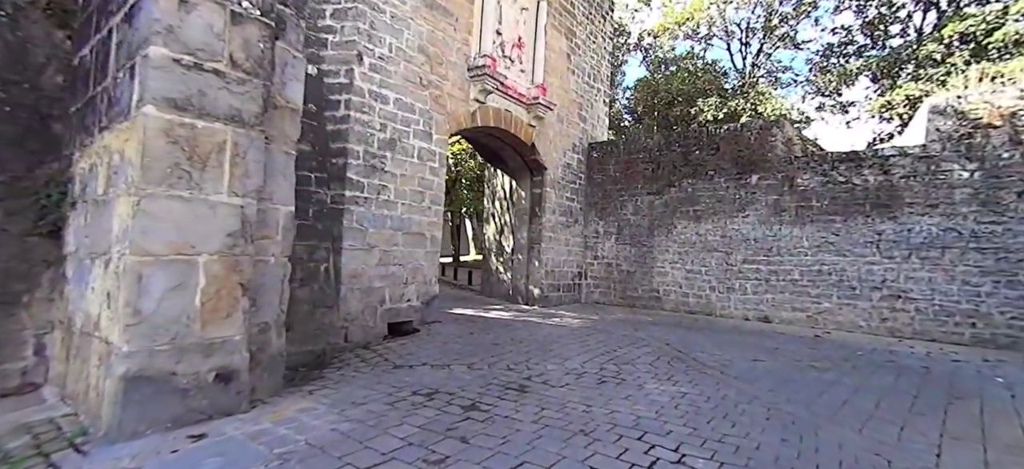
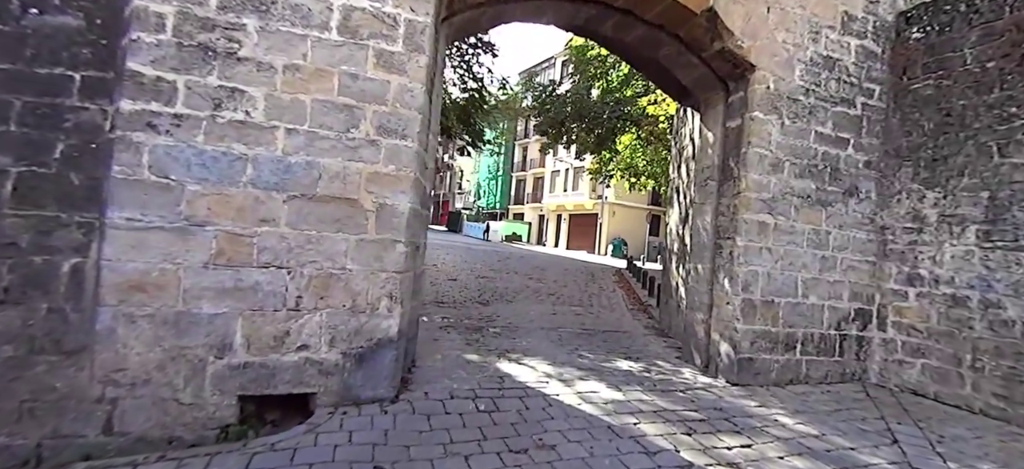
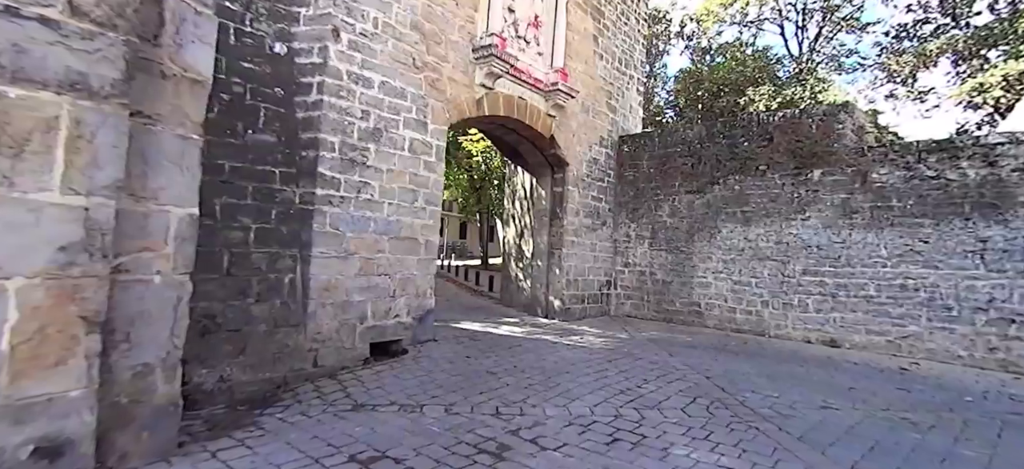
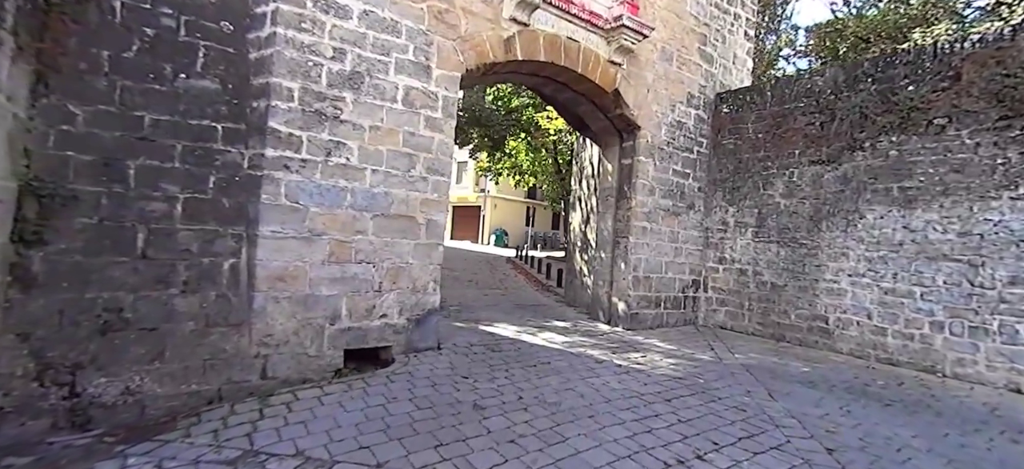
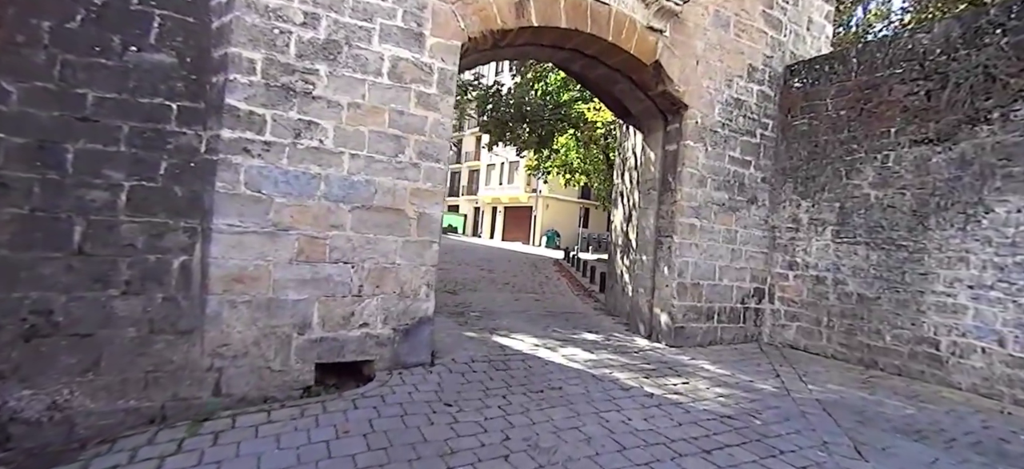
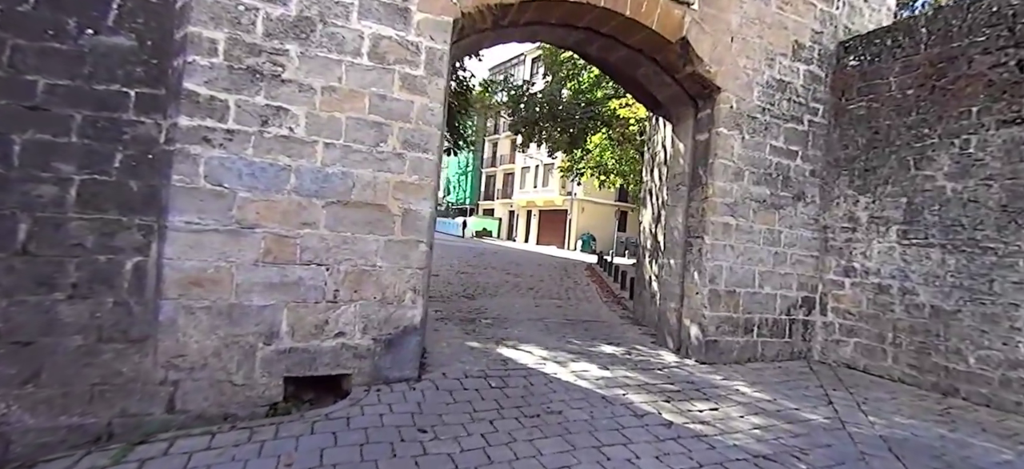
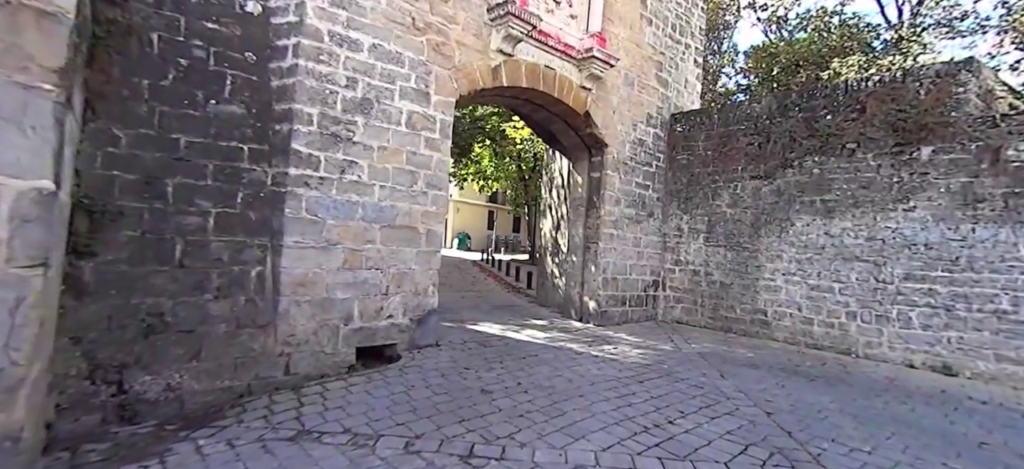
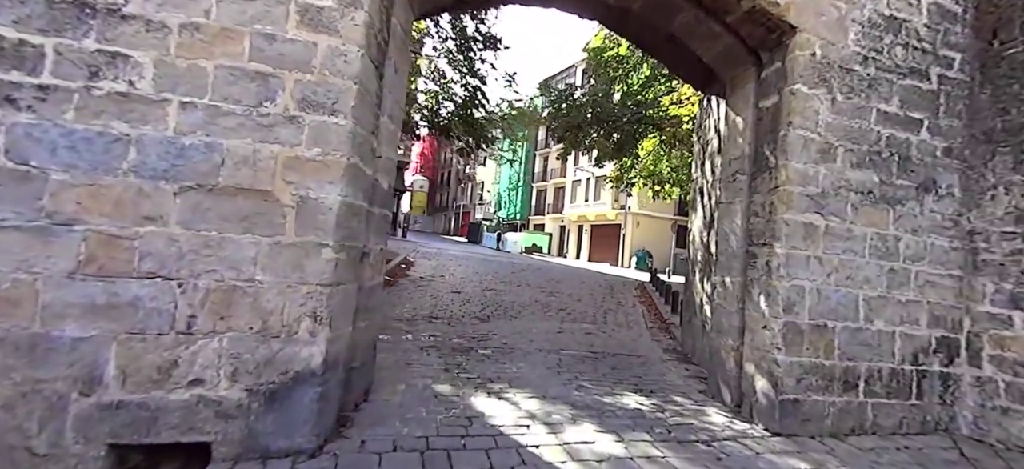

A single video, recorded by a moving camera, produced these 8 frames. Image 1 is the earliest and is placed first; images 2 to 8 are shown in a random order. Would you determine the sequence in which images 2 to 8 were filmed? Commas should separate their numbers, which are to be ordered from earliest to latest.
3, 7, 4, 5, 6, 2, 8
